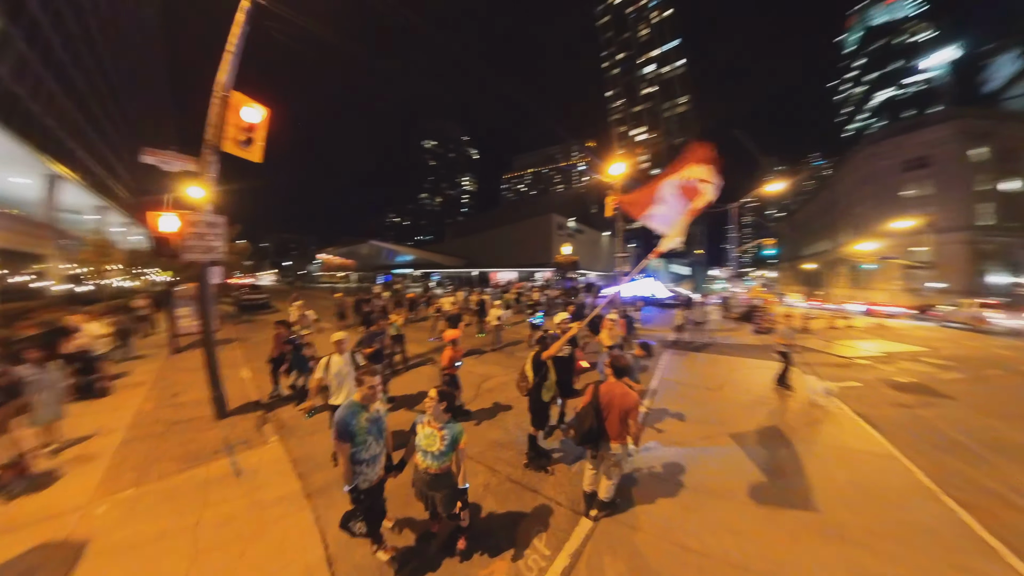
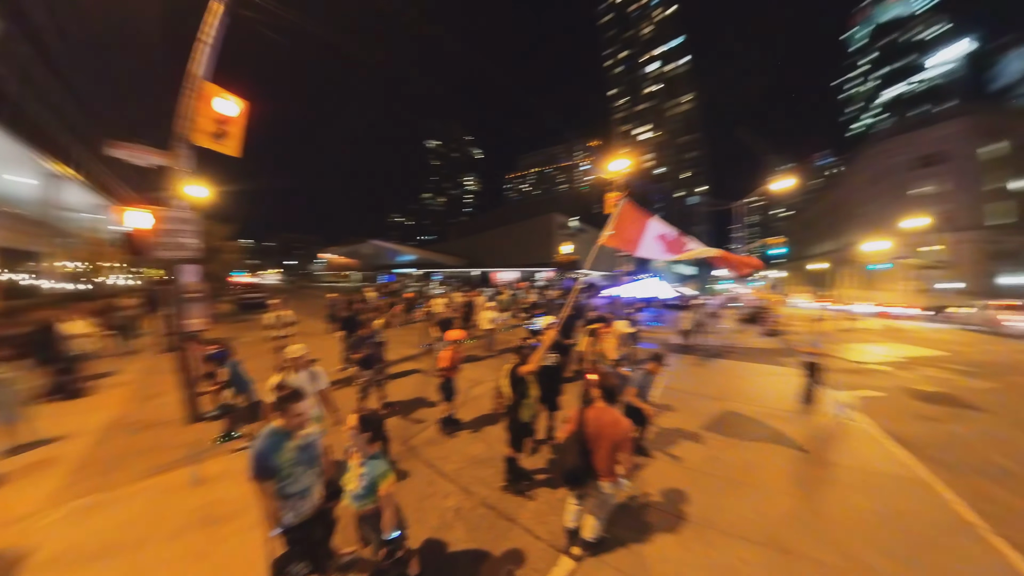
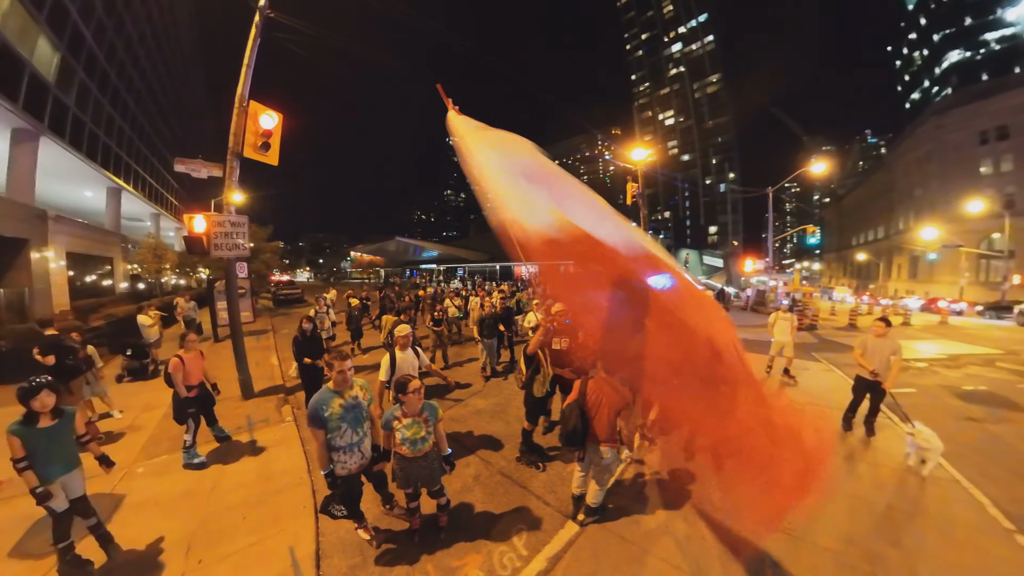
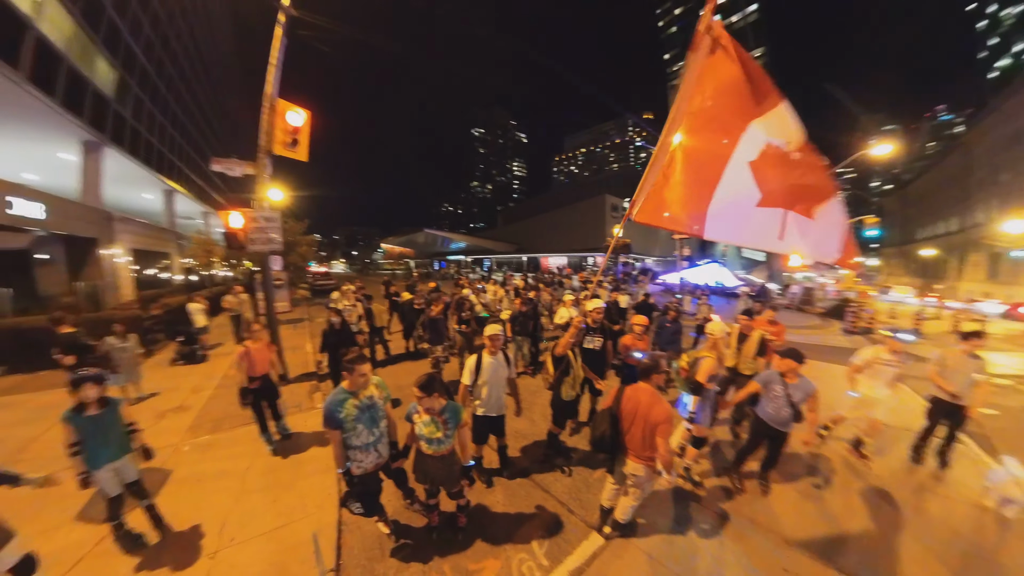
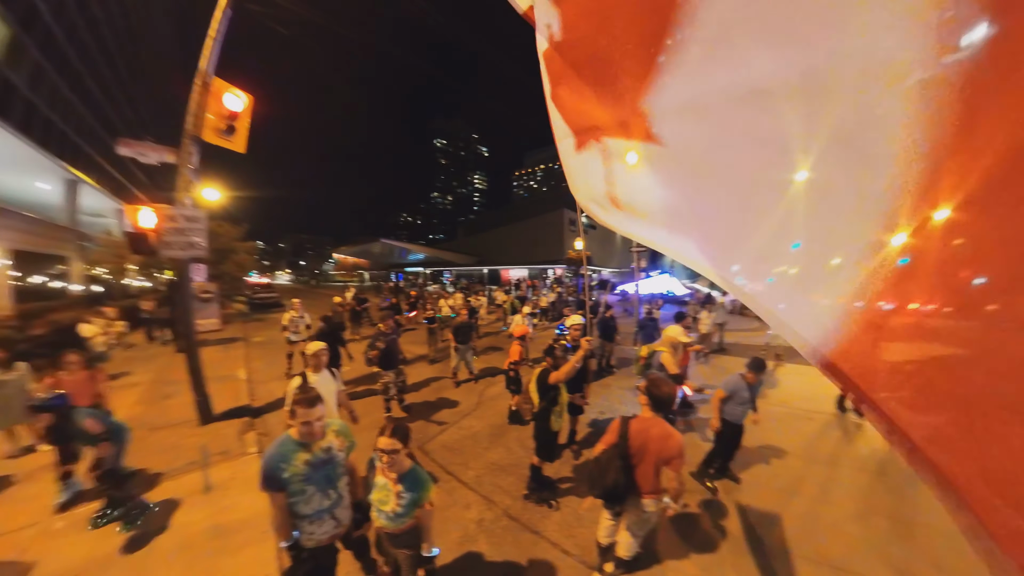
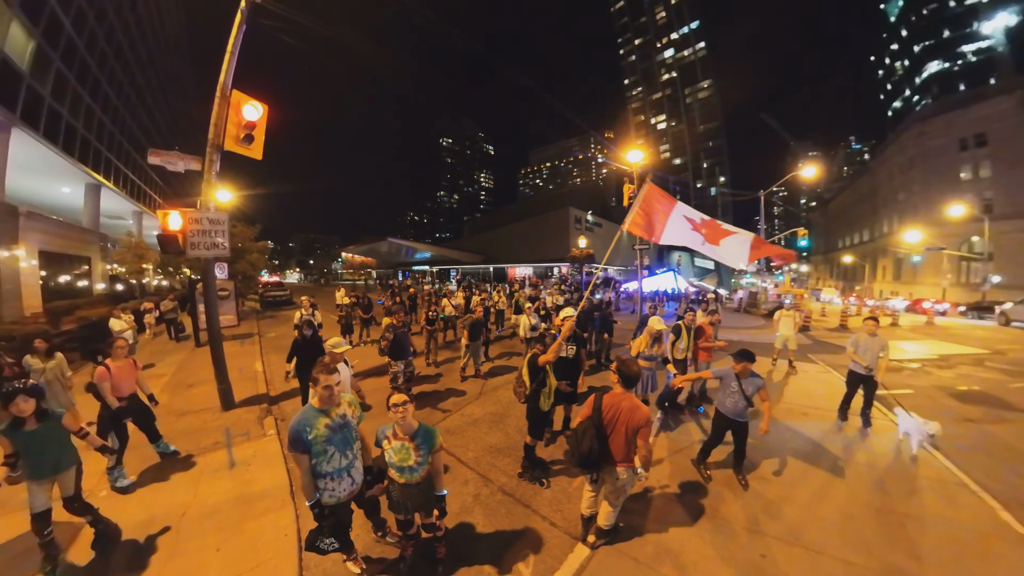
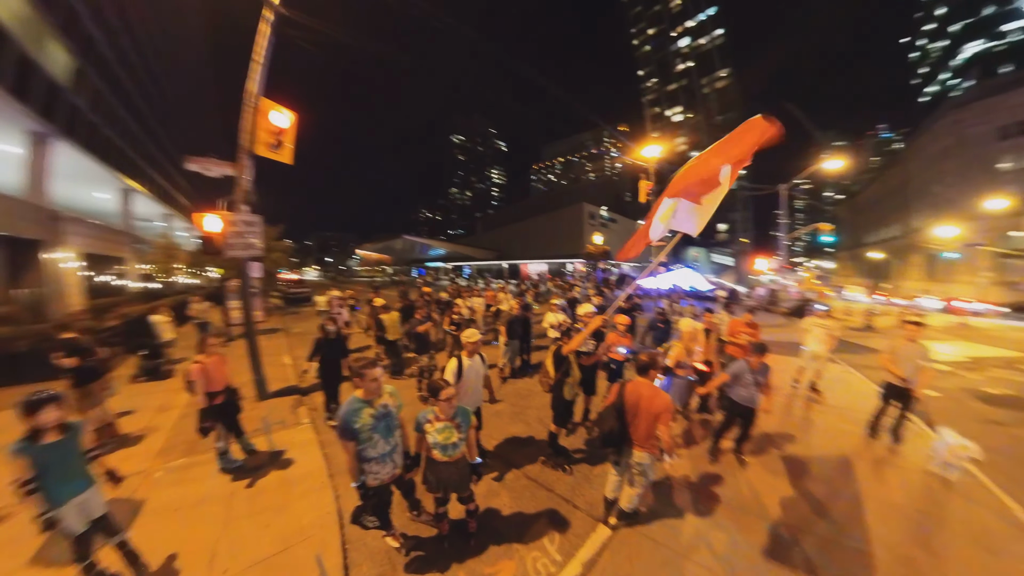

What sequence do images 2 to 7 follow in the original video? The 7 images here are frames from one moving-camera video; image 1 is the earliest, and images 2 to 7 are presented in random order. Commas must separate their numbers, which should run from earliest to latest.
2, 5, 6, 3, 7, 4
